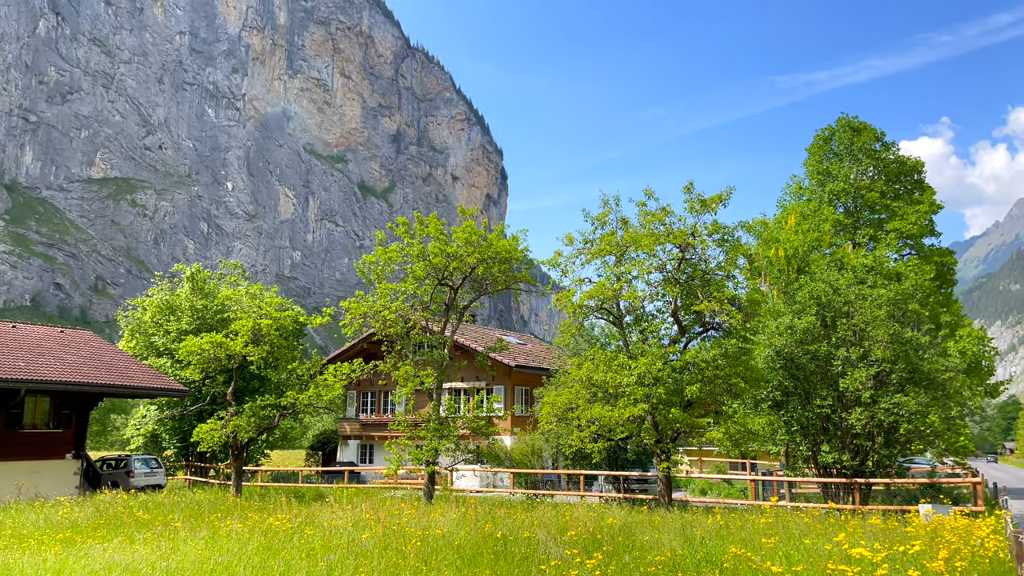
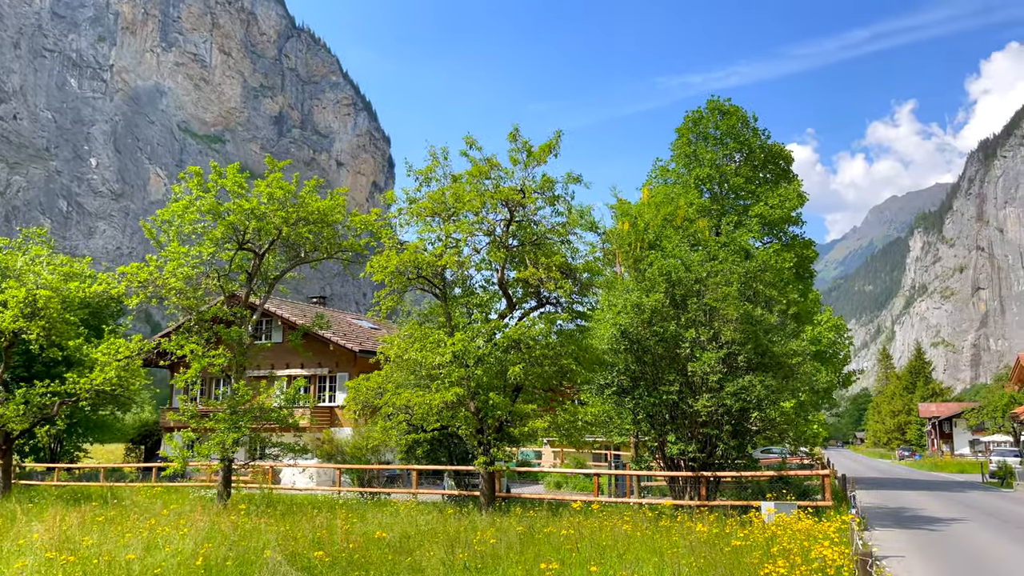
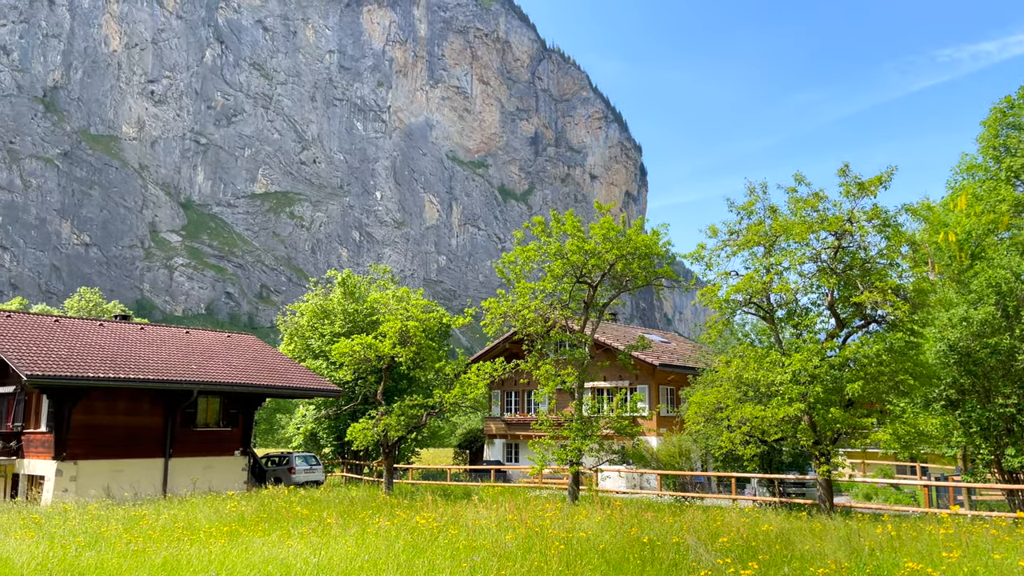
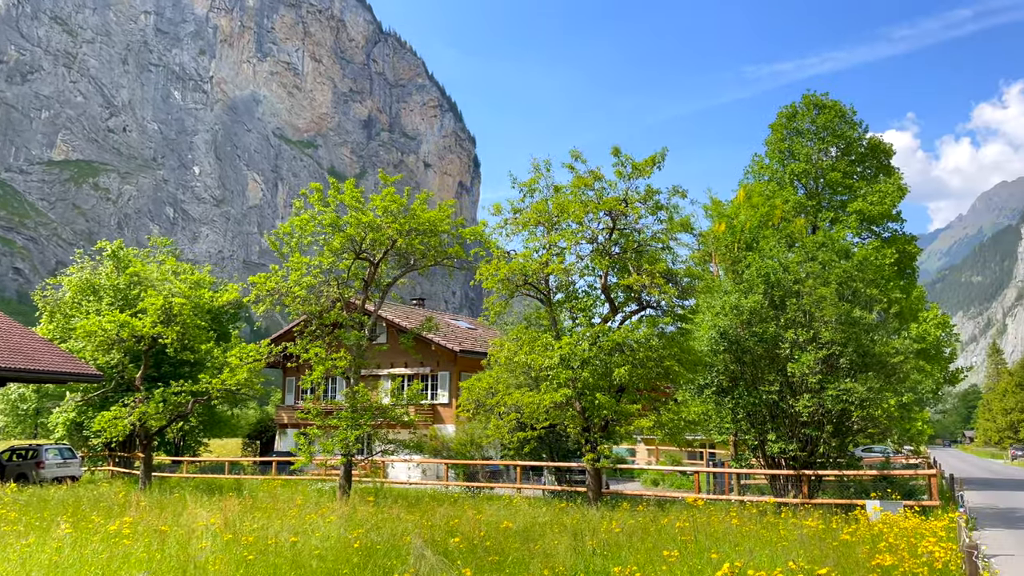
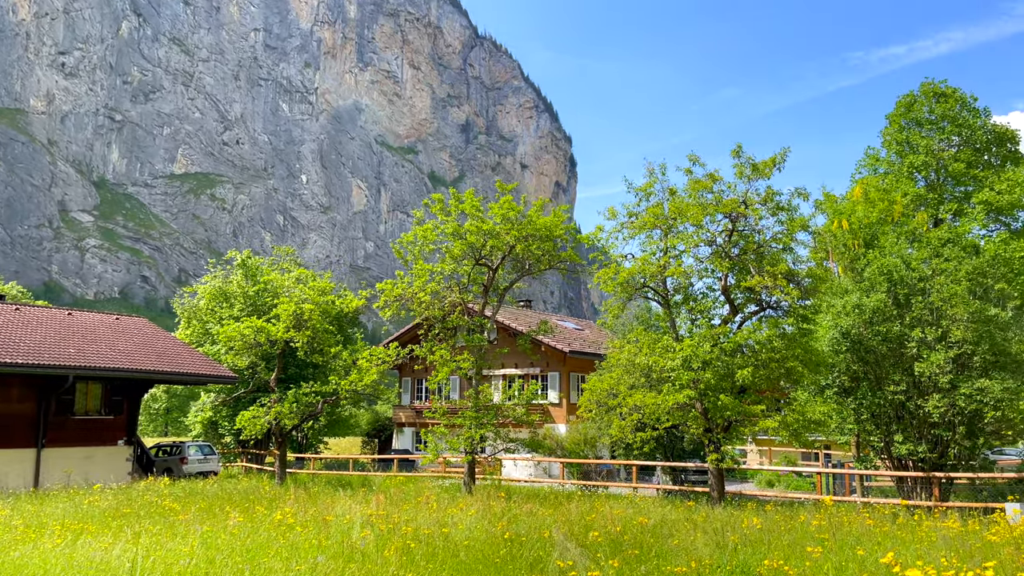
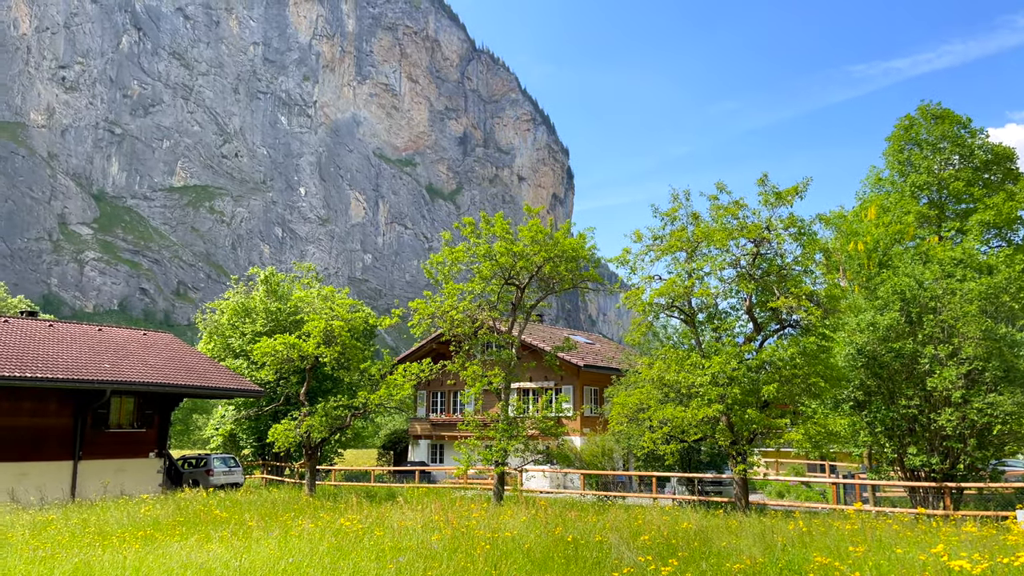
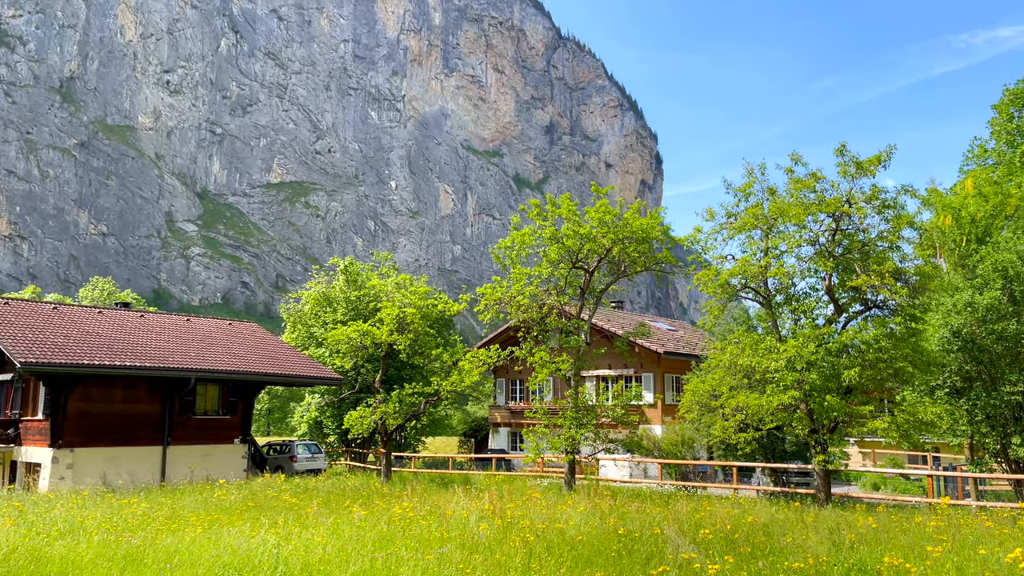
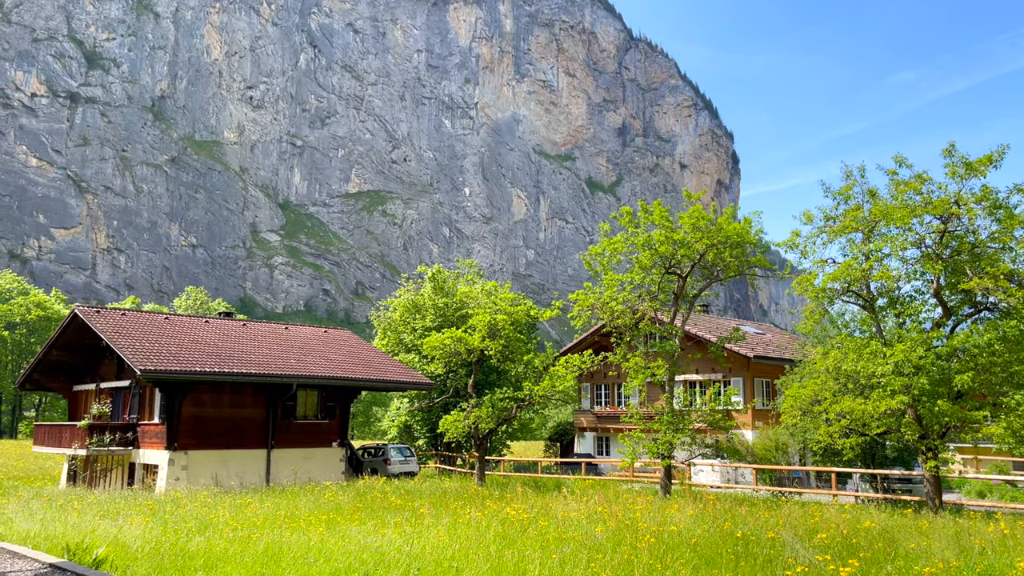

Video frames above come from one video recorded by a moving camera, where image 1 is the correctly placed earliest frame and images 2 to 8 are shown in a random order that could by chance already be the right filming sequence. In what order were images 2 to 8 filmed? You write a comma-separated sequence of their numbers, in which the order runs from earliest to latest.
6, 3, 8, 7, 5, 4, 2
